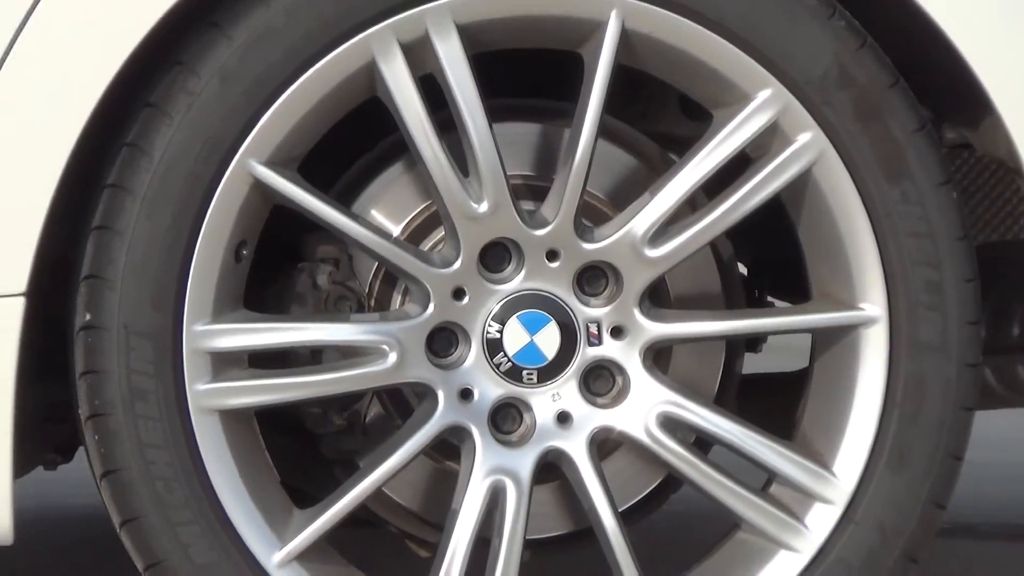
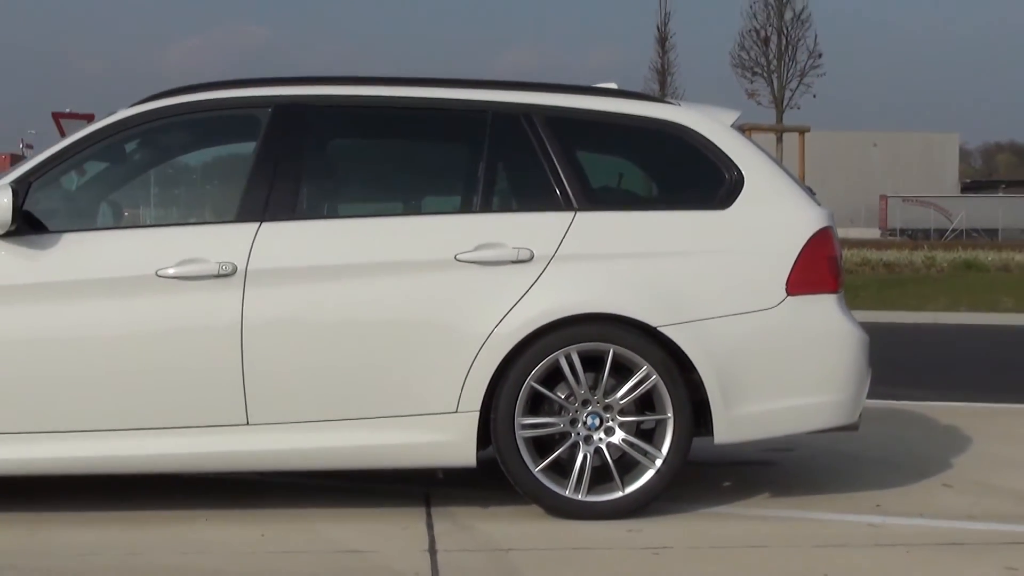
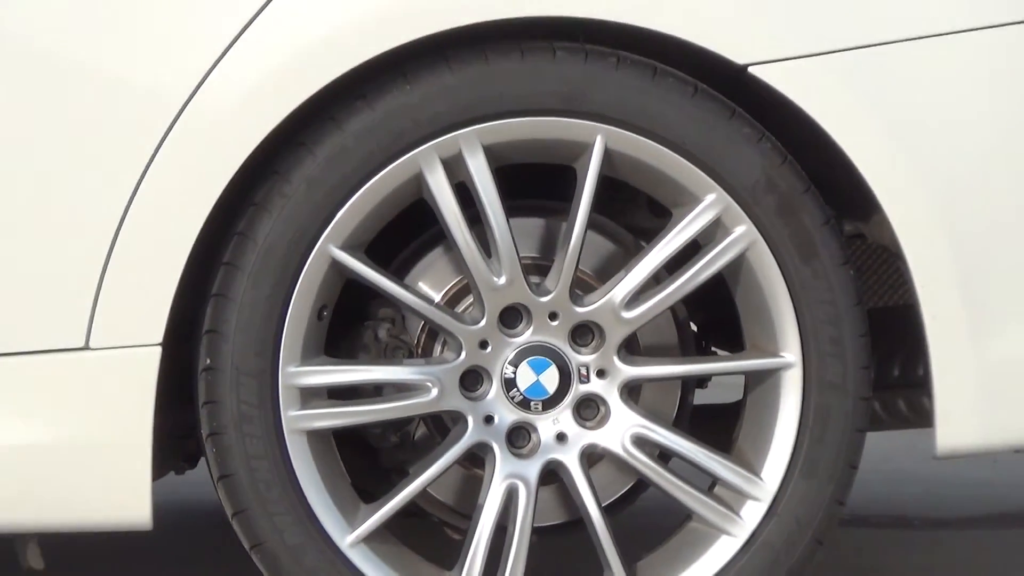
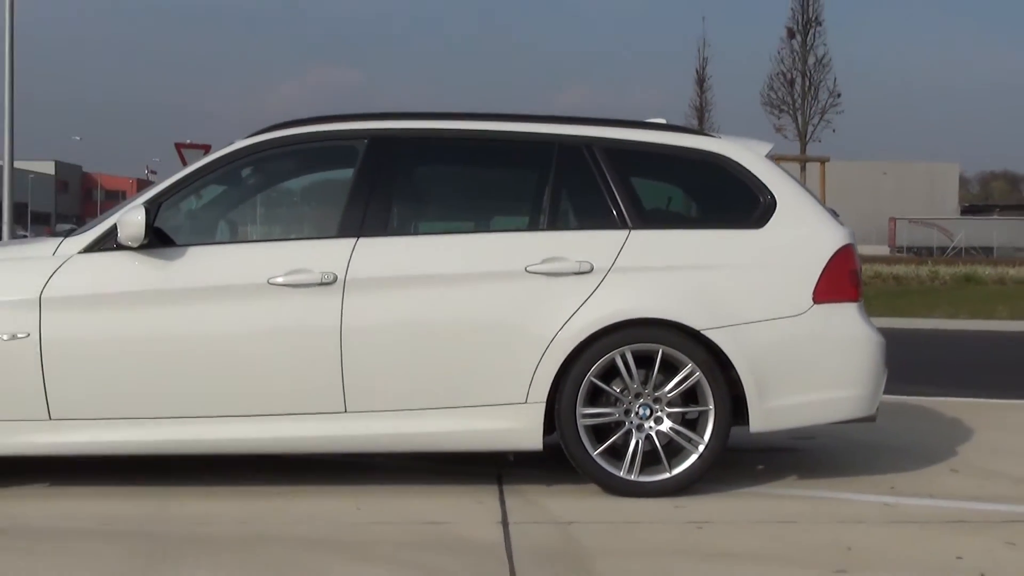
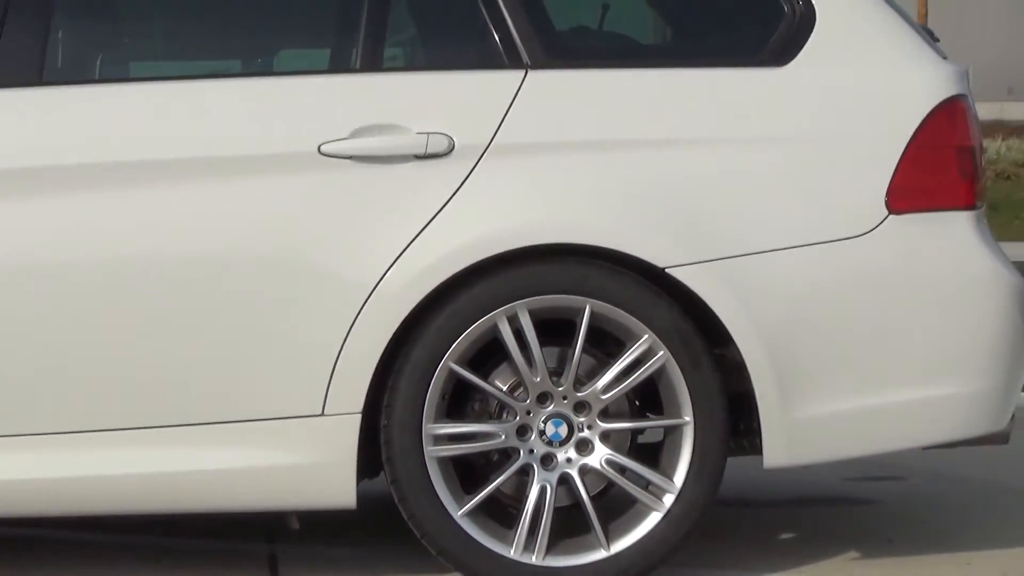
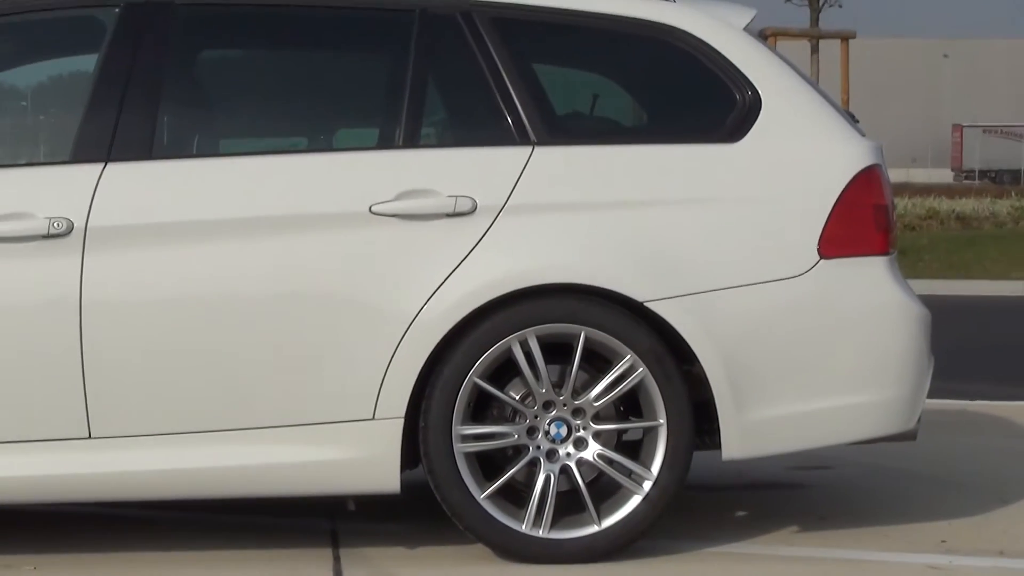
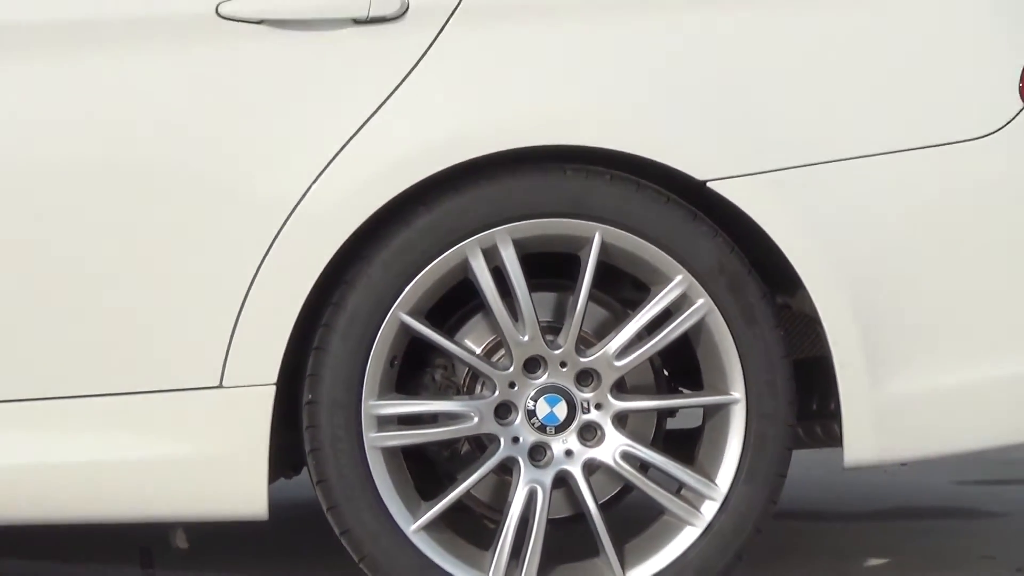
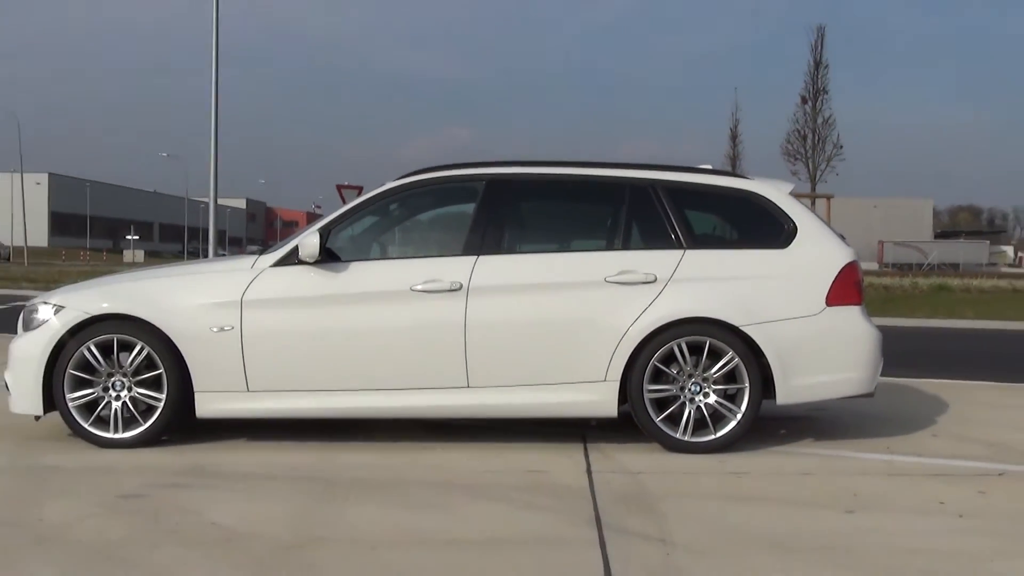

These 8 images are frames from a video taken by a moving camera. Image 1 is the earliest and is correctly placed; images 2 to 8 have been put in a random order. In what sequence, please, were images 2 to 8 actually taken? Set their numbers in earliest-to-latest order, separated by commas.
3, 7, 5, 6, 2, 4, 8
